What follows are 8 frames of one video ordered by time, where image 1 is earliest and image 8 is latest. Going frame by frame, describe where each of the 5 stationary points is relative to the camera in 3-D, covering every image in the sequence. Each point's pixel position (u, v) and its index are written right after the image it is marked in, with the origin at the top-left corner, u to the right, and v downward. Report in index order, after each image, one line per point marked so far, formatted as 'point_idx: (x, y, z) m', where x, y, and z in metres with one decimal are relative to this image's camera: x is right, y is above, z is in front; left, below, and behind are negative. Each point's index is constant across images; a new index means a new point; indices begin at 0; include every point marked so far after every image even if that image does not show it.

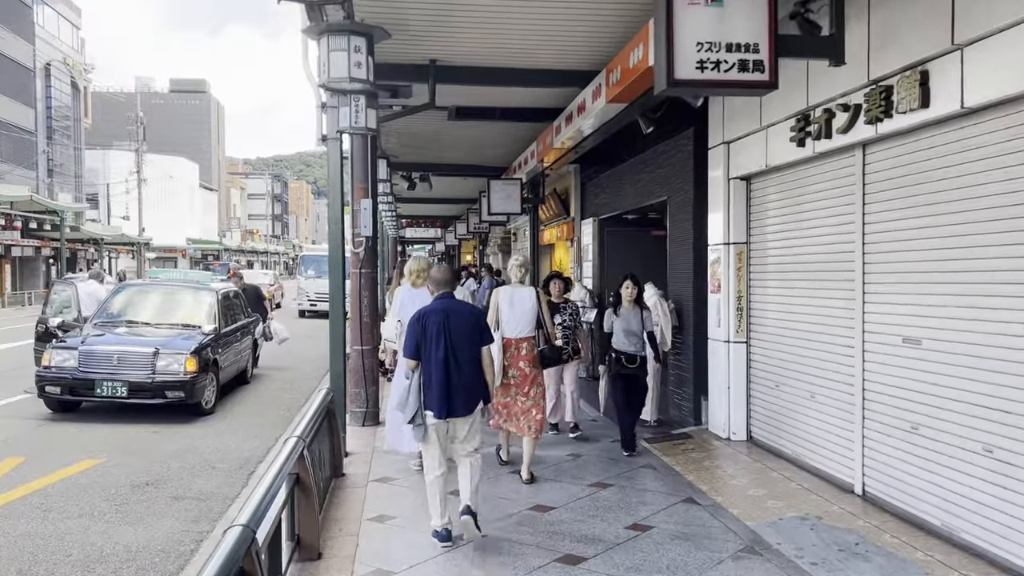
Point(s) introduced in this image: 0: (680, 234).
0: (+1.7, +0.5, +8.3) m
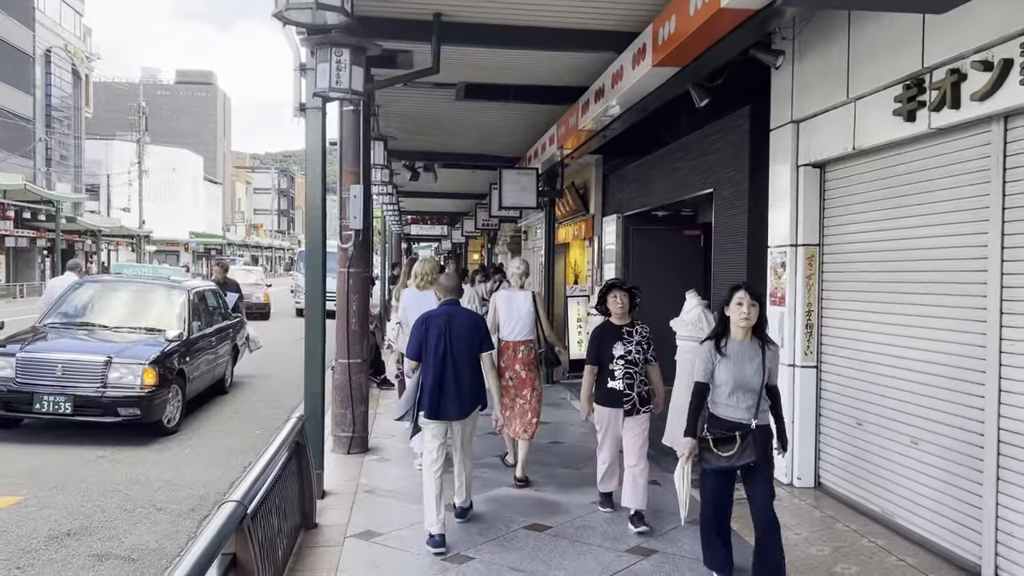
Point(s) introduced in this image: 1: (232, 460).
0: (+1.8, +0.5, +7.0) m
1: (-2.5, -1.5, +7.3) m
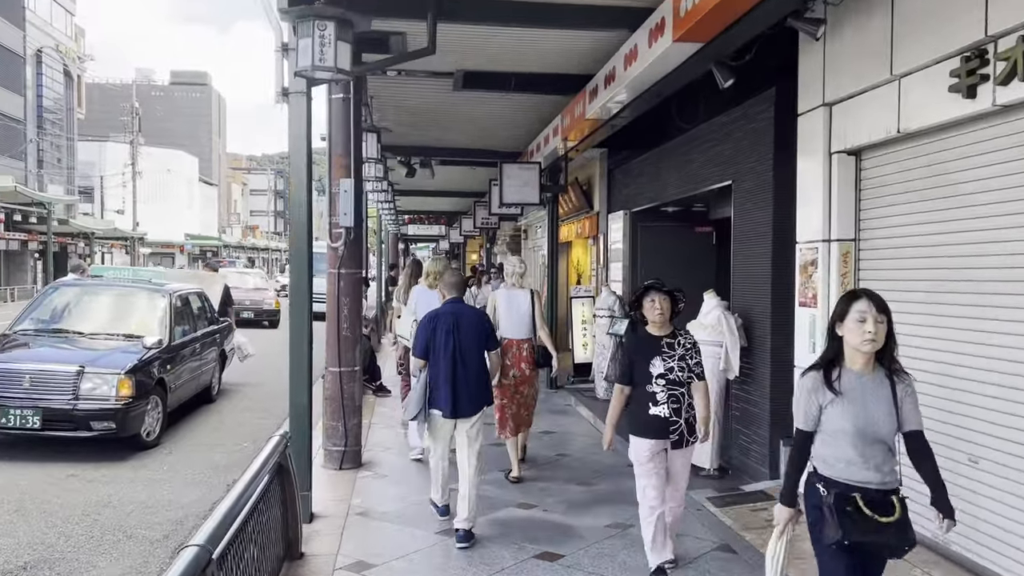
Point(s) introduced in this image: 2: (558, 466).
0: (+1.9, +0.5, +6.4) m
1: (-2.4, -1.5, +6.8) m
2: (+0.4, -1.5, +6.9) m
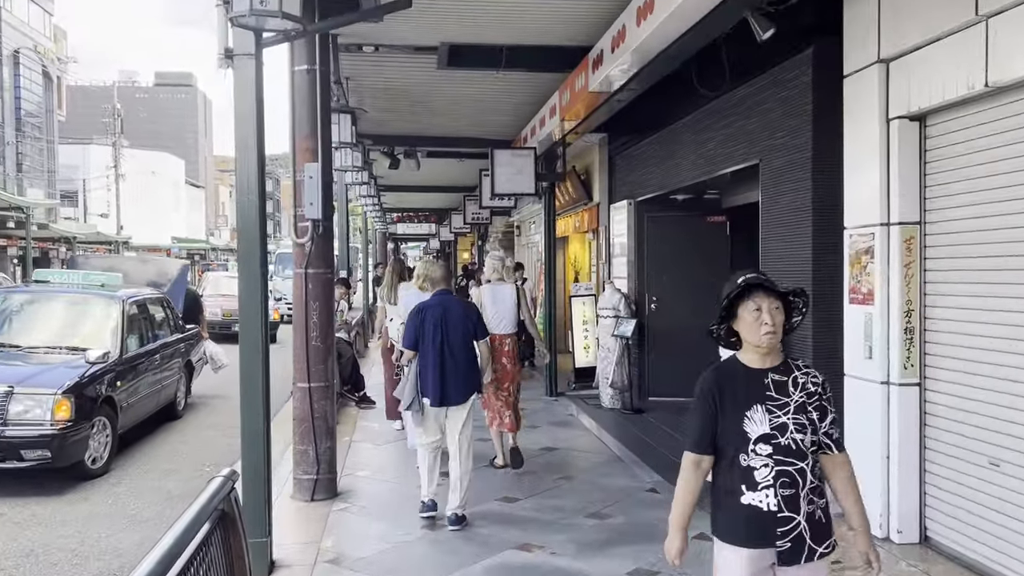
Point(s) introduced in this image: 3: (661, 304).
0: (+1.8, +0.5, +5.5) m
1: (-2.4, -1.6, +5.8) m
2: (+0.4, -1.5, +6.0) m
3: (+1.6, -0.2, +9.1) m
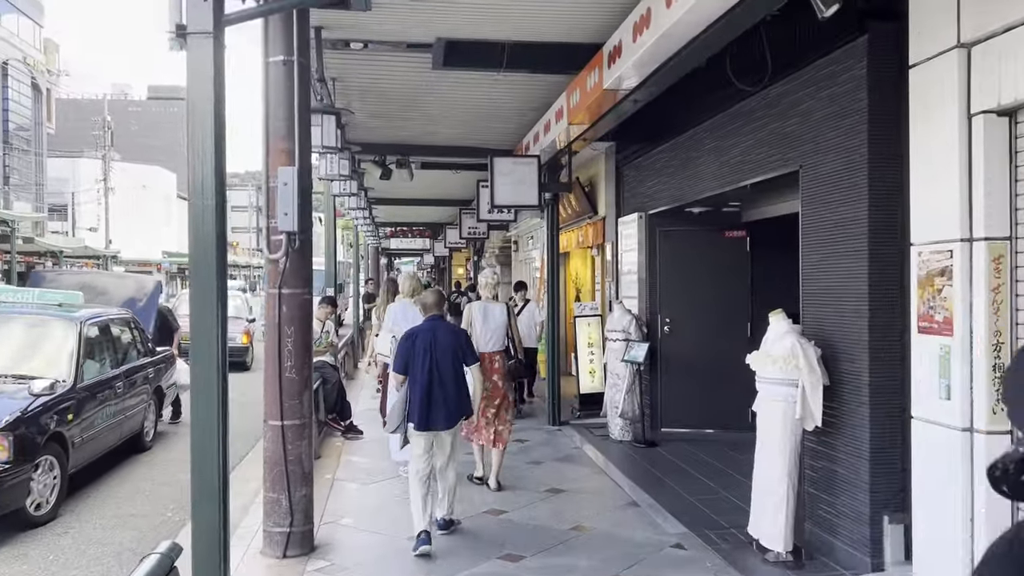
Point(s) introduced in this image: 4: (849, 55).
0: (+1.9, +0.4, +4.8) m
1: (-2.4, -1.7, +5.0) m
2: (+0.4, -1.6, +5.2) m
3: (+1.7, -0.4, +8.3) m
4: (+1.9, +1.3, +4.6) m
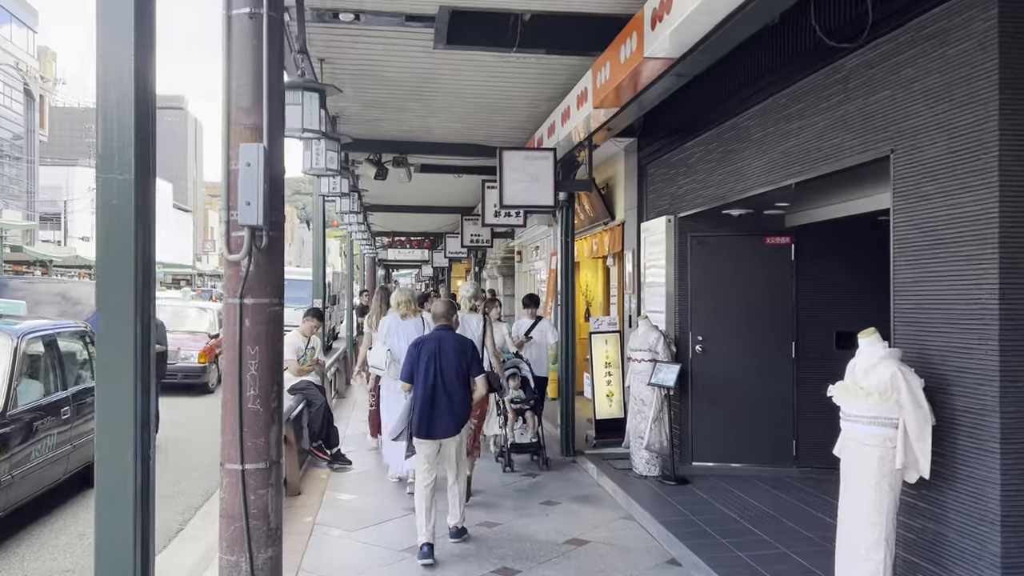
0: (+2.0, +0.3, +3.8) m
1: (-2.3, -1.8, +4.0) m
2: (+0.5, -1.7, +4.2) m
3: (+1.7, -0.5, +7.3) m
4: (+2.0, +1.2, +3.6) m
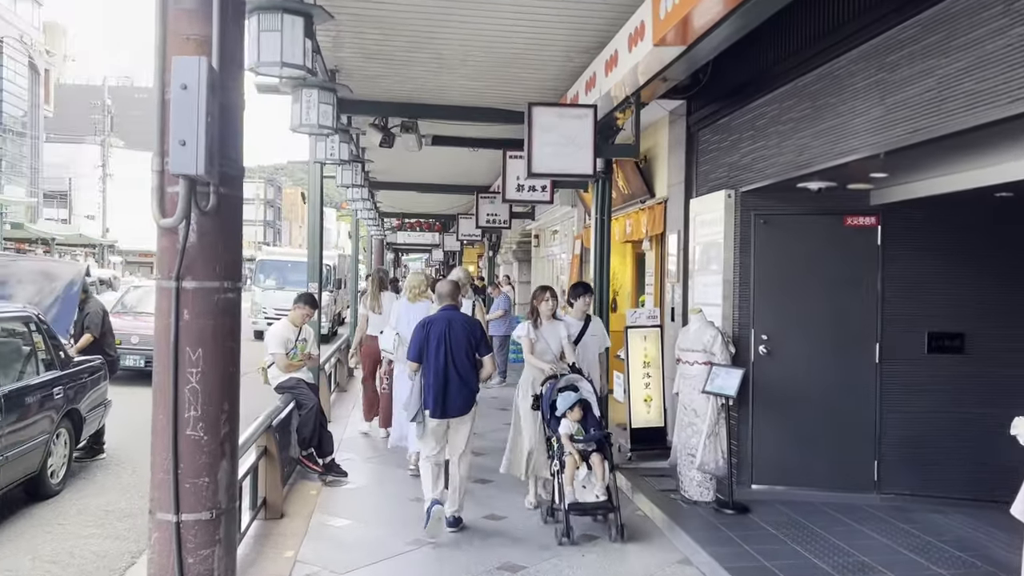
0: (+2.1, +0.3, +2.5) m
1: (-2.2, -1.7, +2.8) m
2: (+0.6, -1.6, +3.0) m
3: (+1.9, -0.4, +6.1) m
4: (+2.2, +1.2, +2.3) m
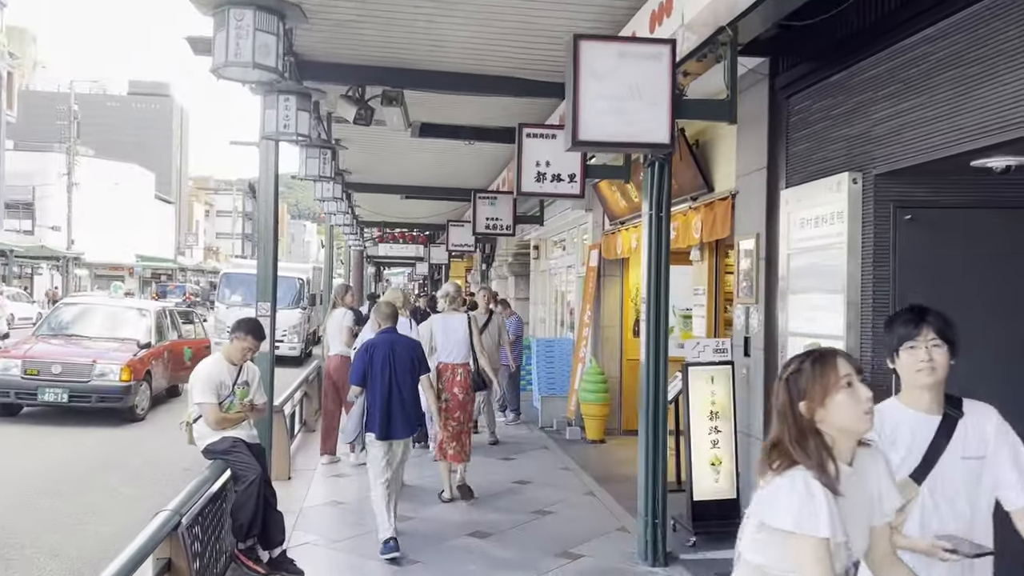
0: (+2.4, +0.2, +0.7) m
1: (-2.0, -1.7, +0.8) m
2: (+0.9, -1.7, +1.0) m
3: (+2.1, -0.6, +4.2) m
4: (+2.4, +1.2, +0.5) m
